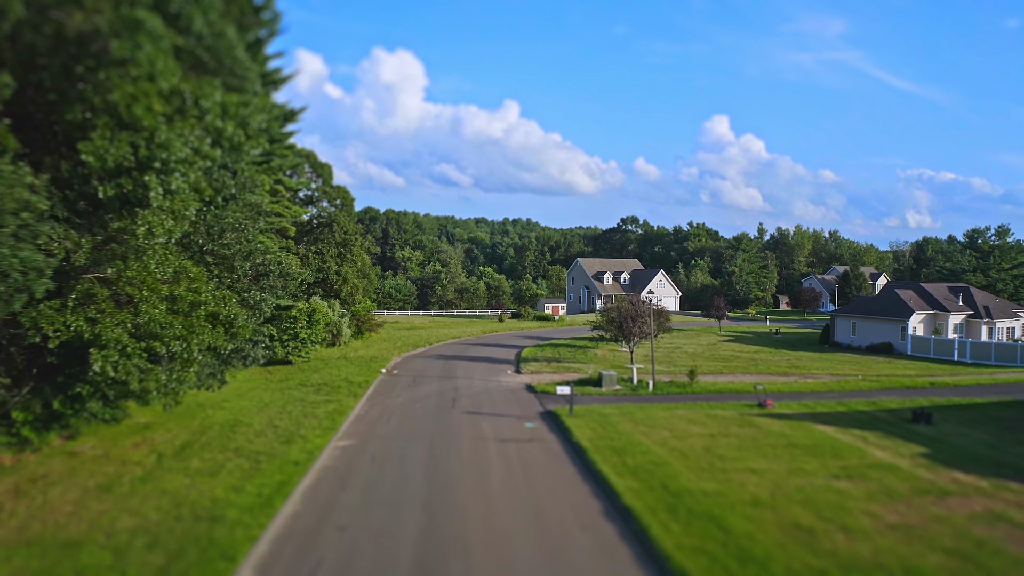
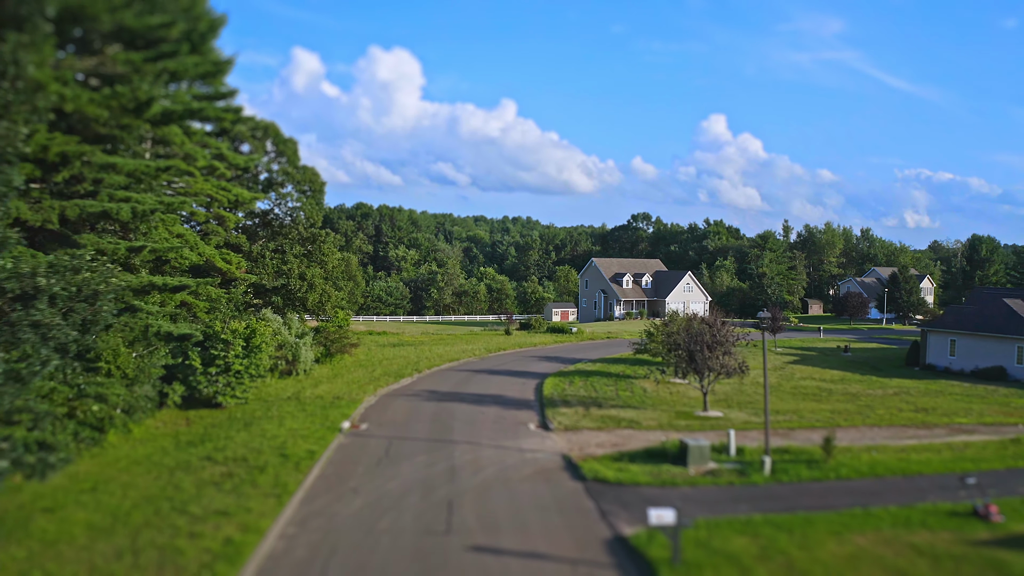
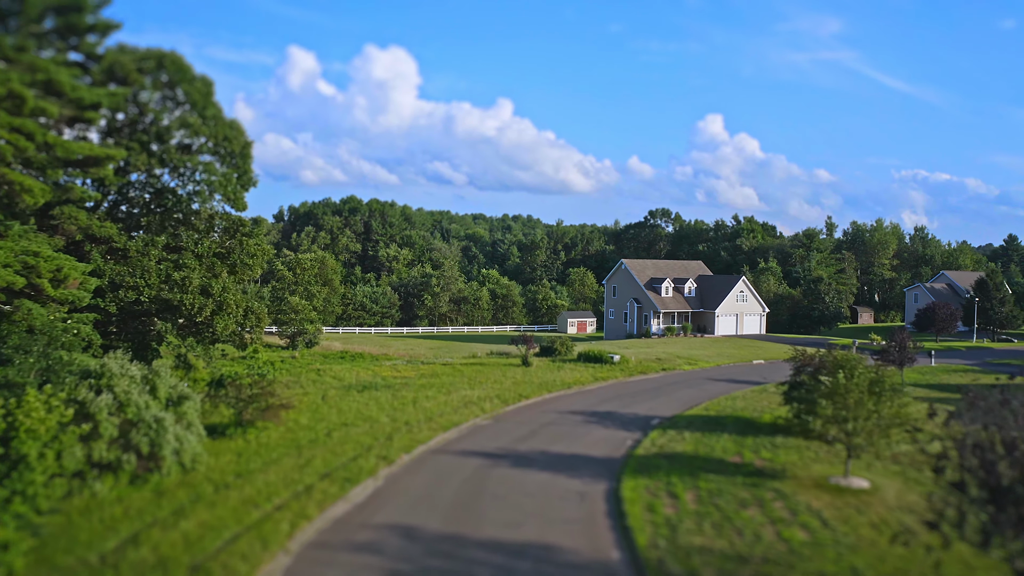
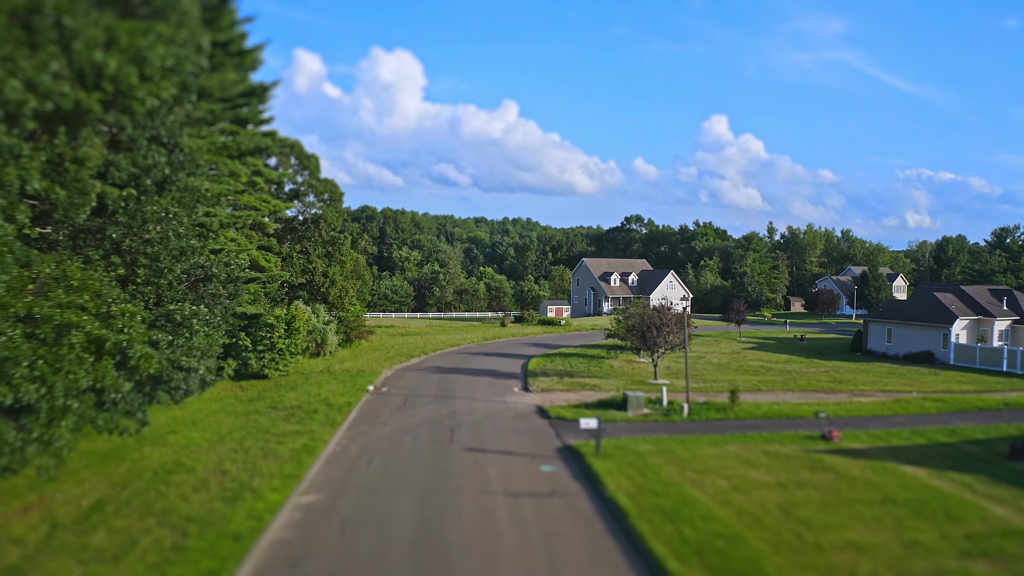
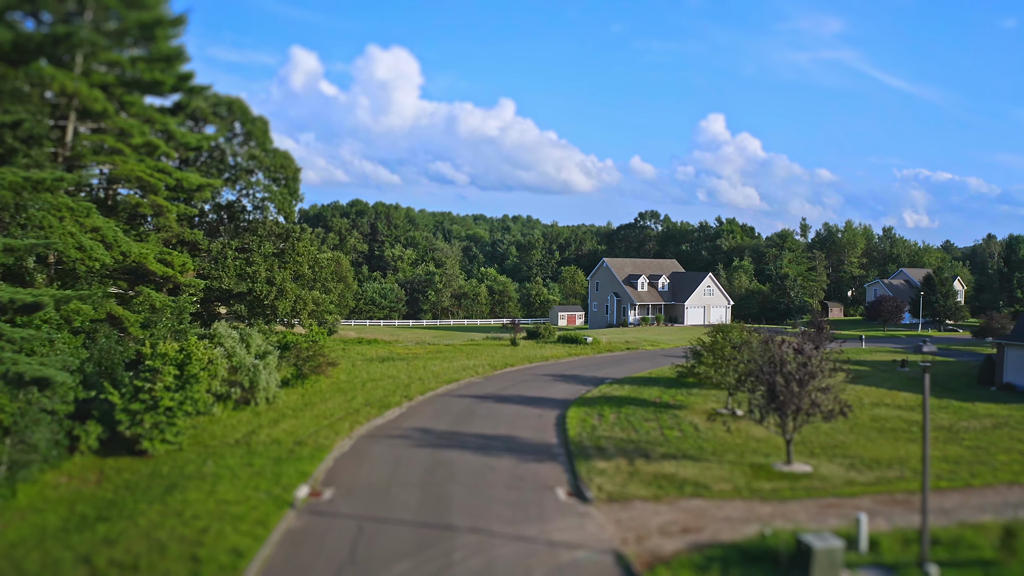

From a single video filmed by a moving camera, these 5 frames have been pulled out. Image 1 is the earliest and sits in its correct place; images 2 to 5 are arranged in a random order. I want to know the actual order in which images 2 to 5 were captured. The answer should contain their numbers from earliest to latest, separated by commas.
4, 2, 5, 3
